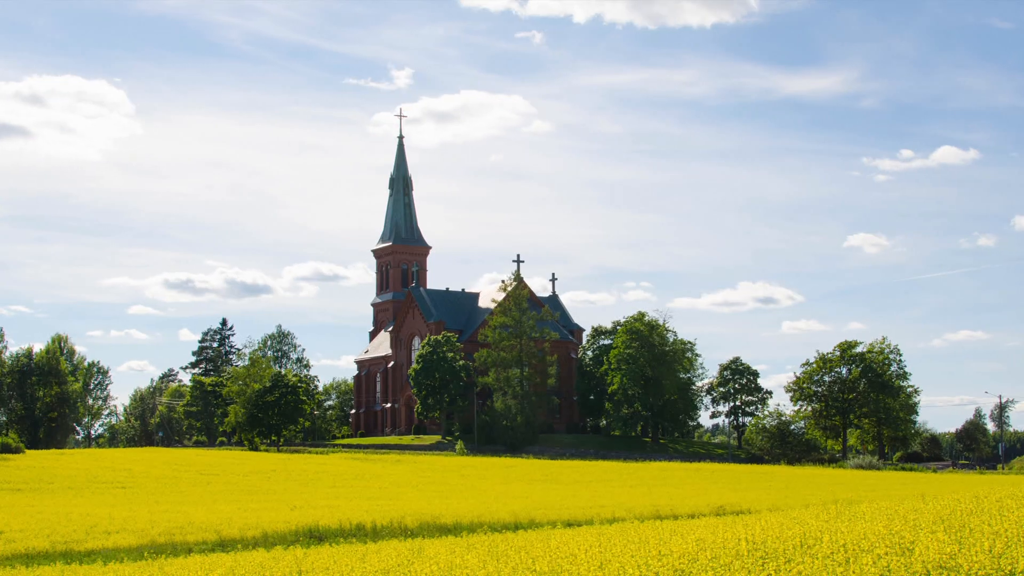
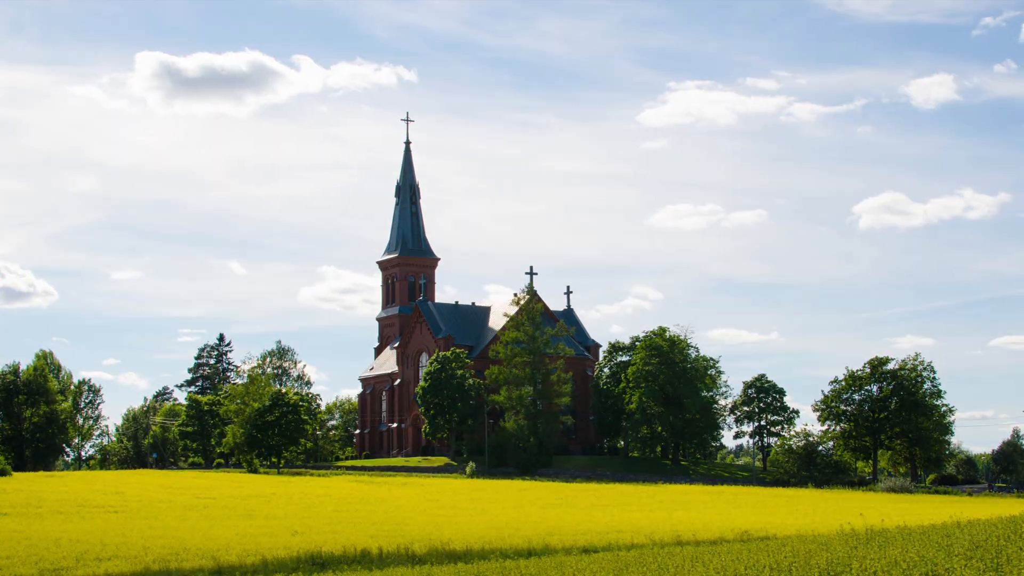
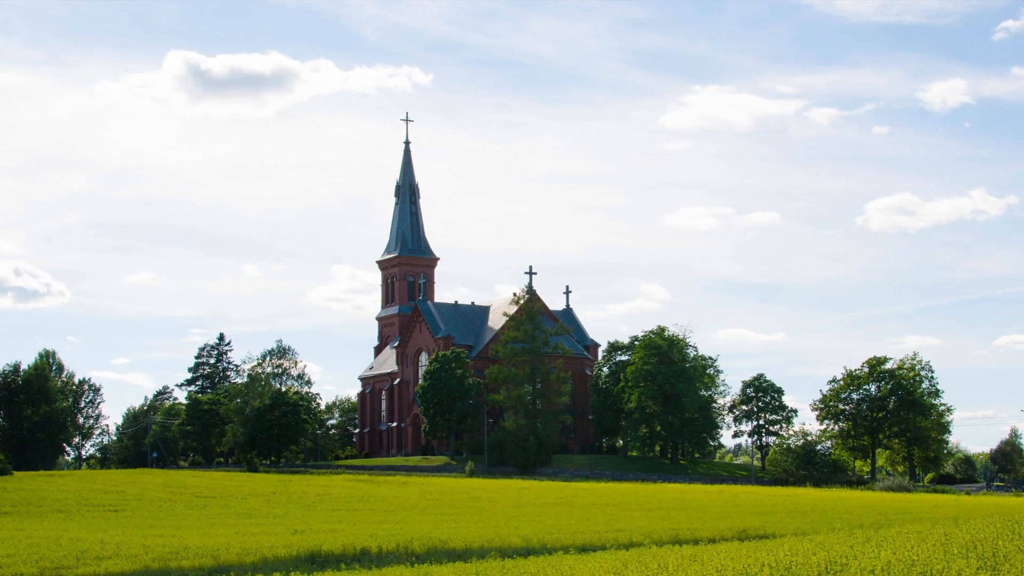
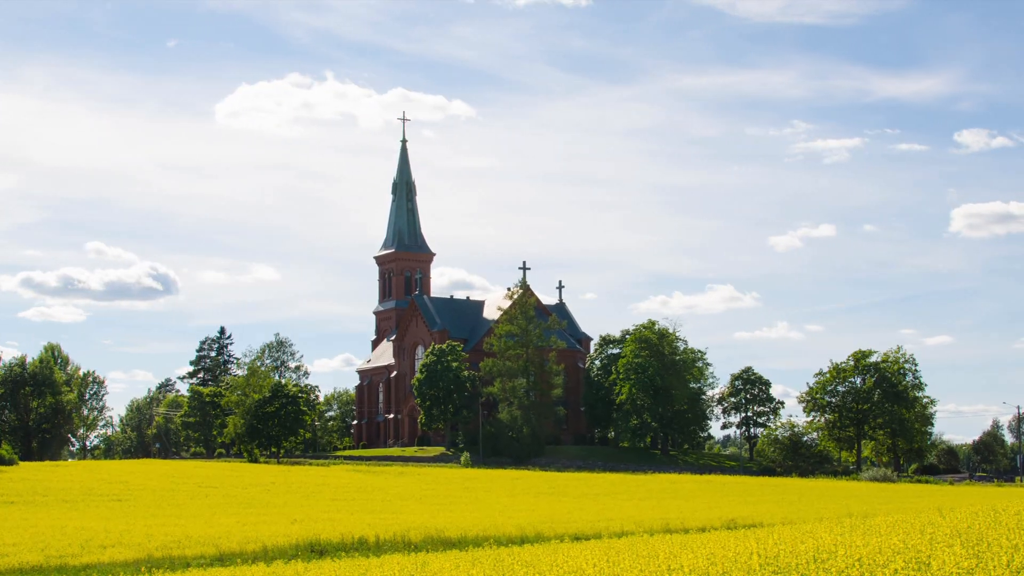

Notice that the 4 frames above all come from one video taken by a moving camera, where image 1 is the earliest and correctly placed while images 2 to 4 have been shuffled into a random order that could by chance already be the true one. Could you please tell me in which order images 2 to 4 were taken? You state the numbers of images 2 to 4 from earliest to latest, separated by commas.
4, 3, 2
